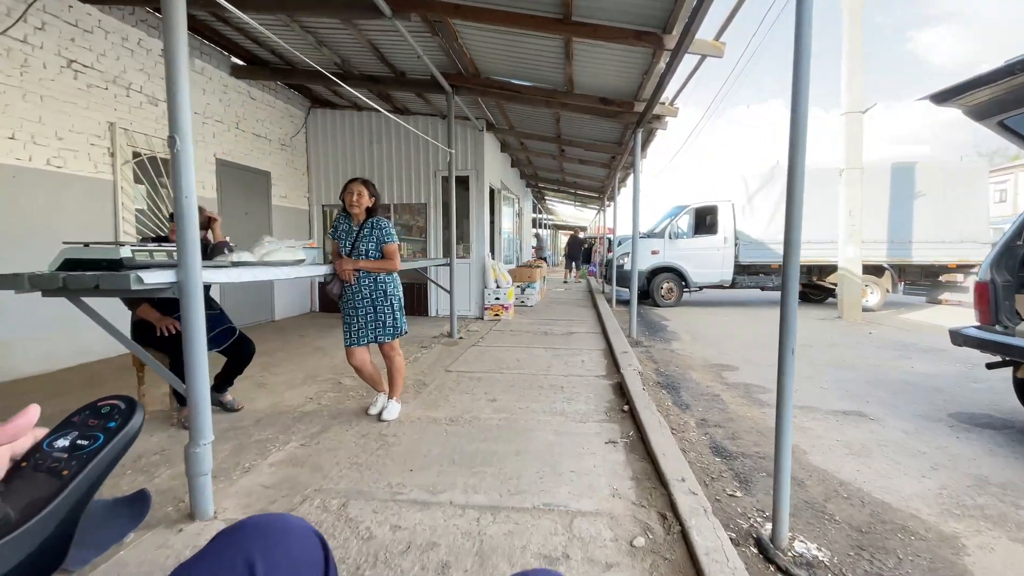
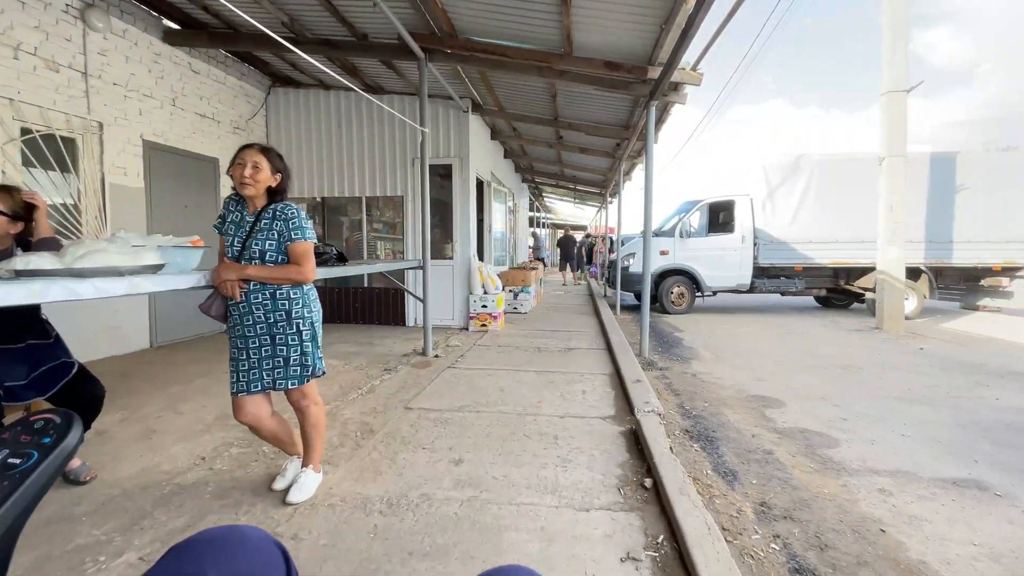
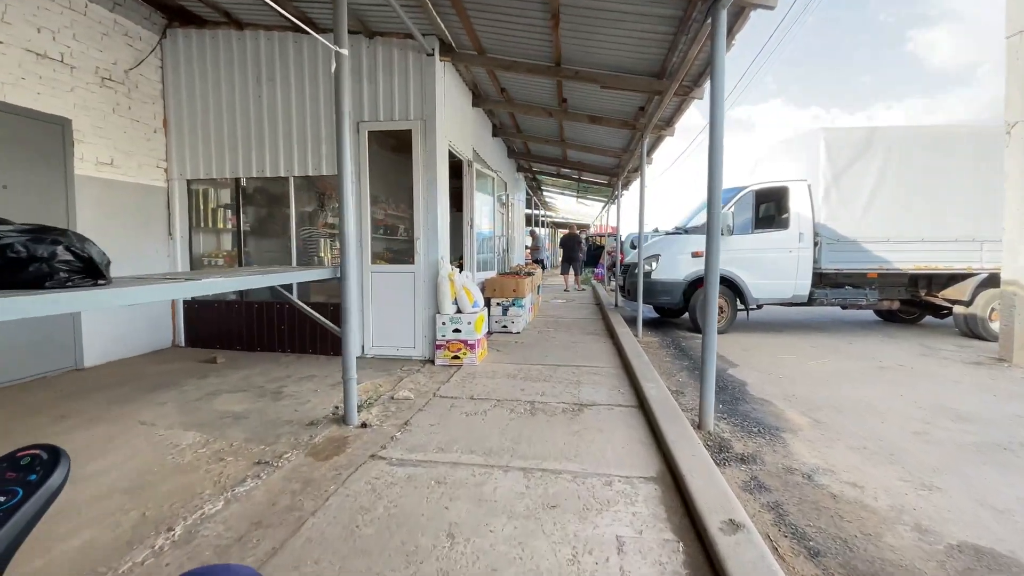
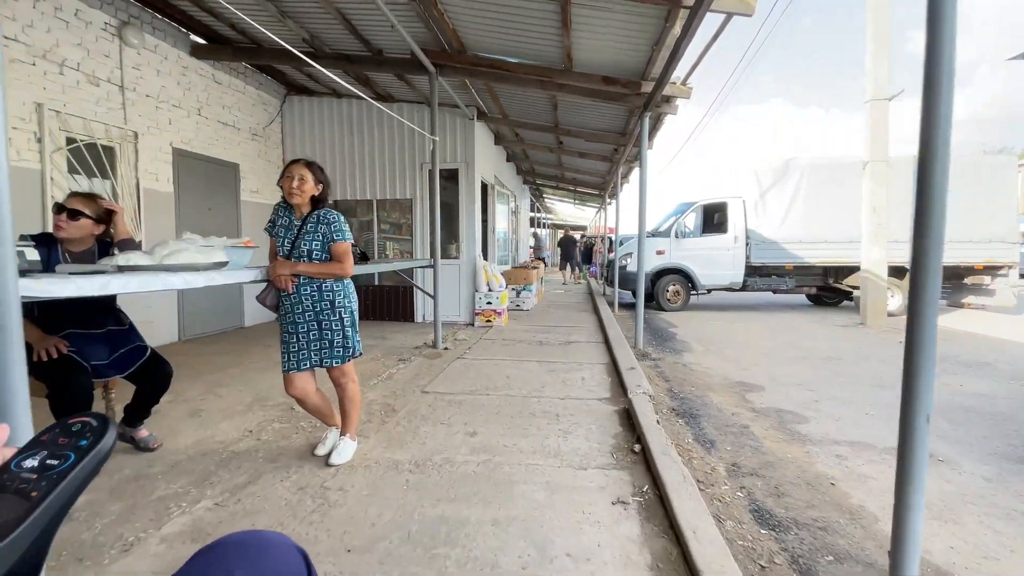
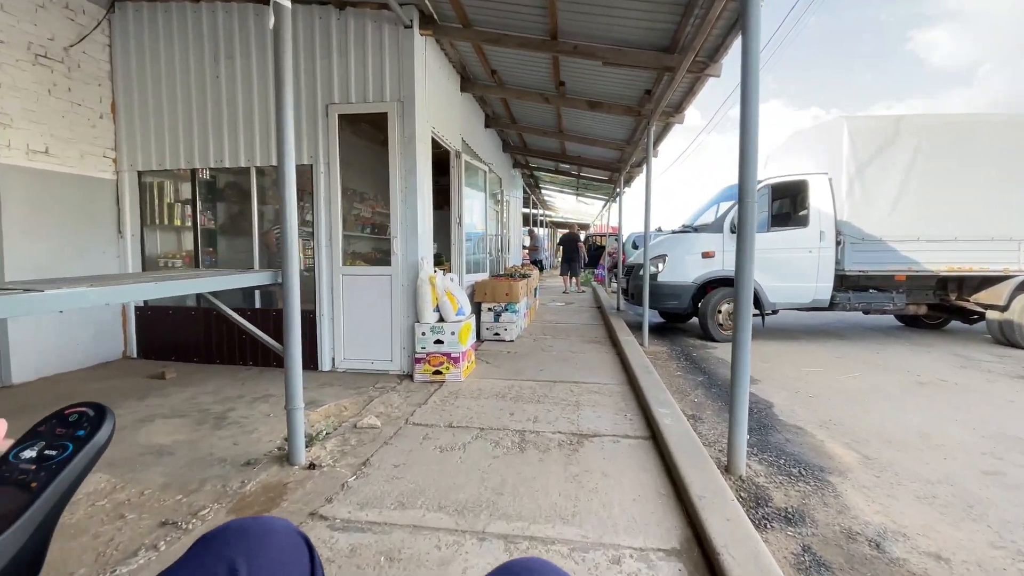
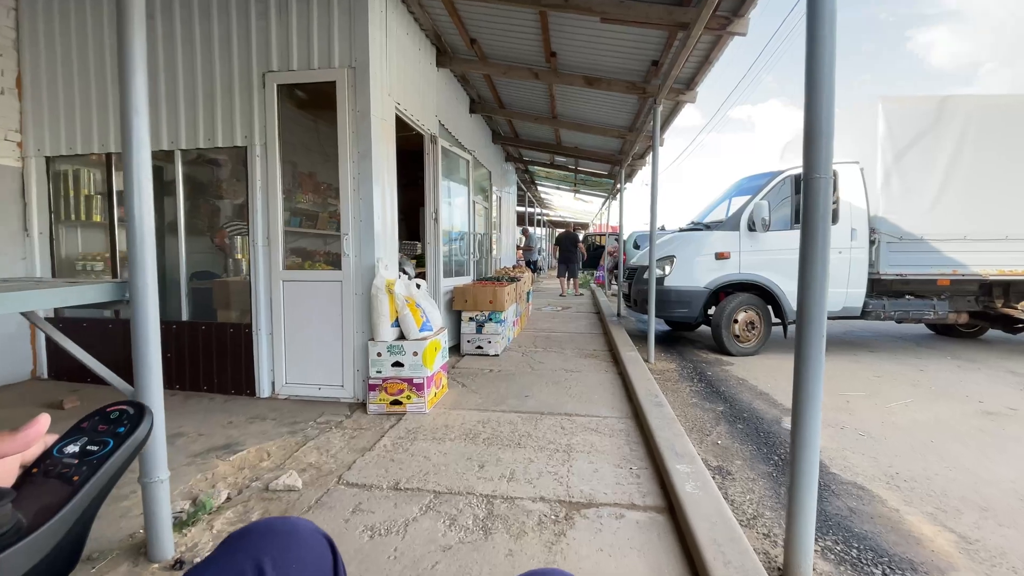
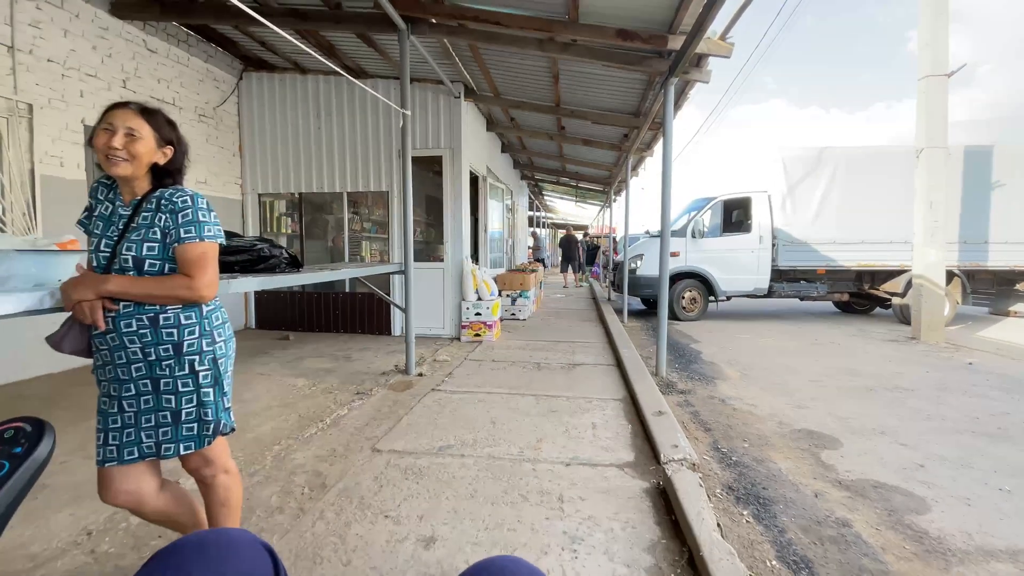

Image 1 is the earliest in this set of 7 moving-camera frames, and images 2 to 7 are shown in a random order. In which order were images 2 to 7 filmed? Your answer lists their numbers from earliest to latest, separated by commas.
4, 2, 7, 3, 5, 6
